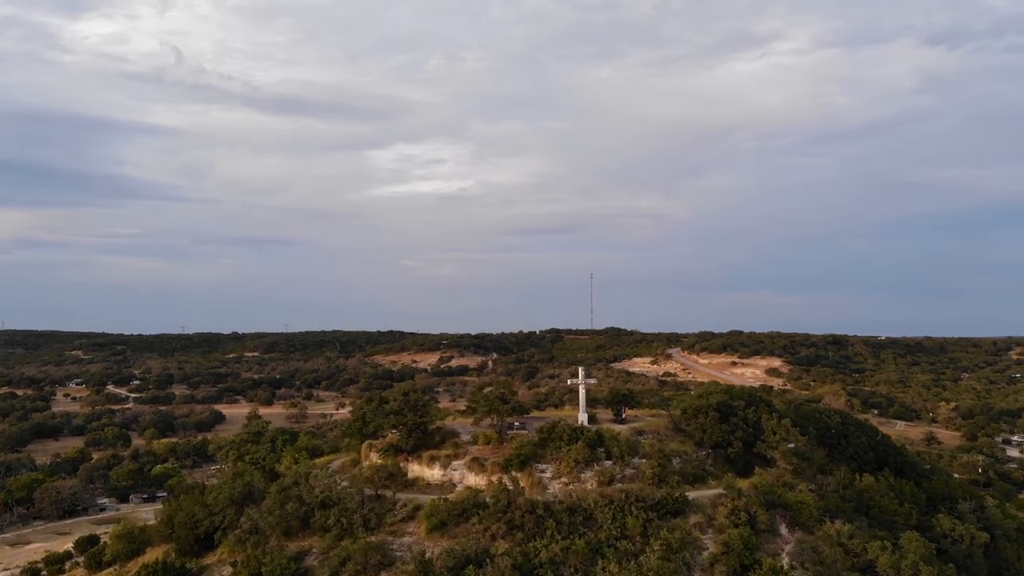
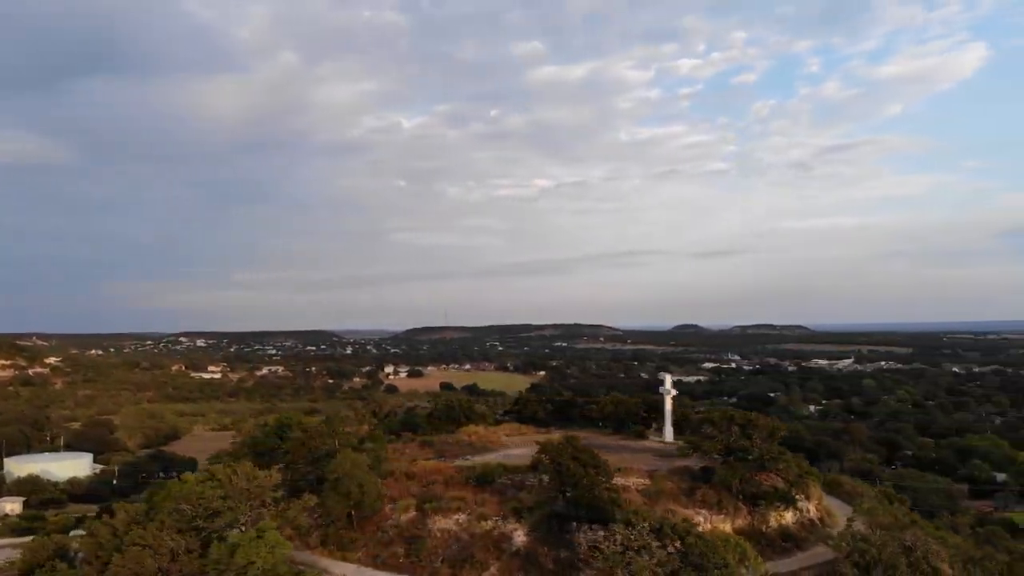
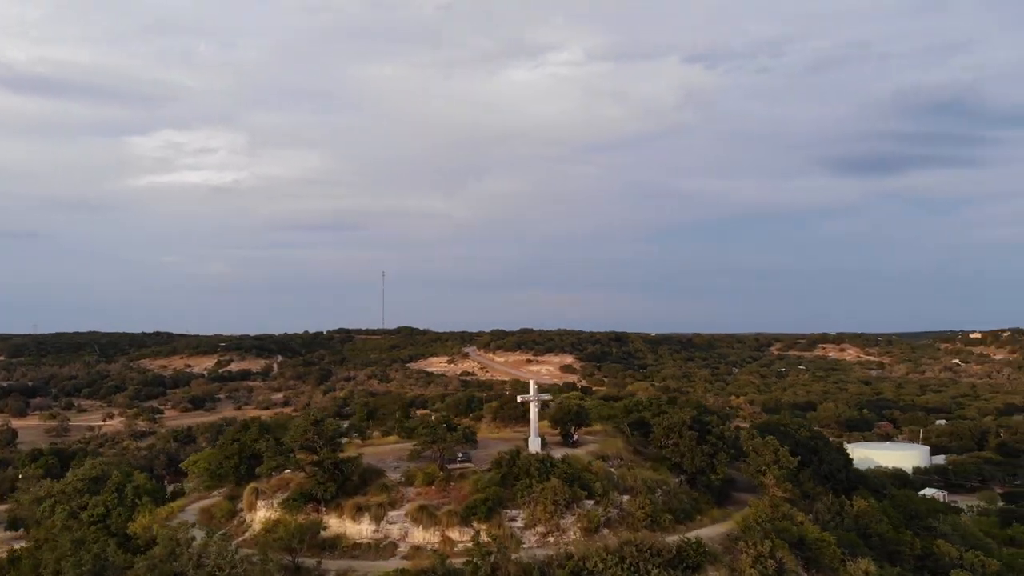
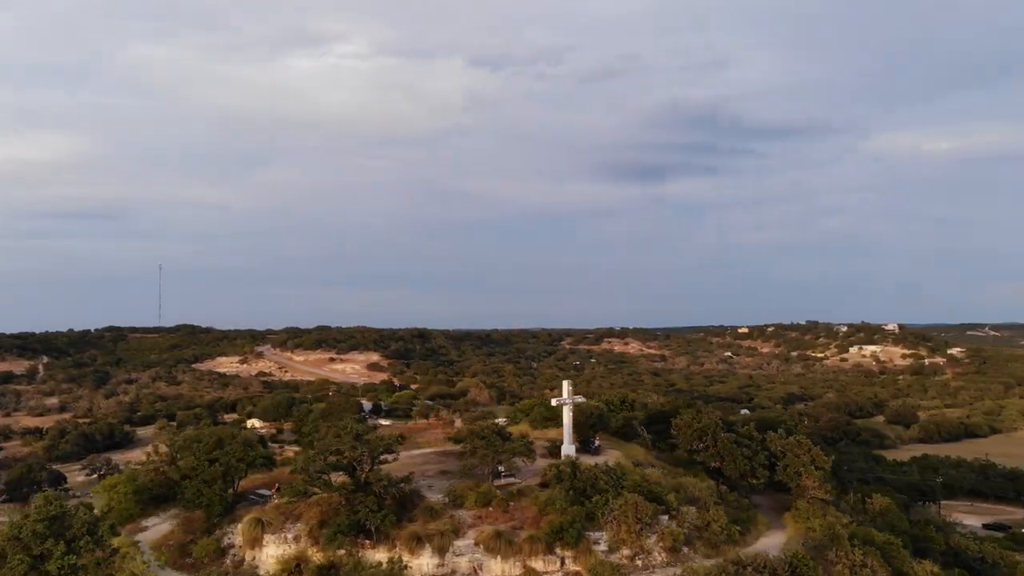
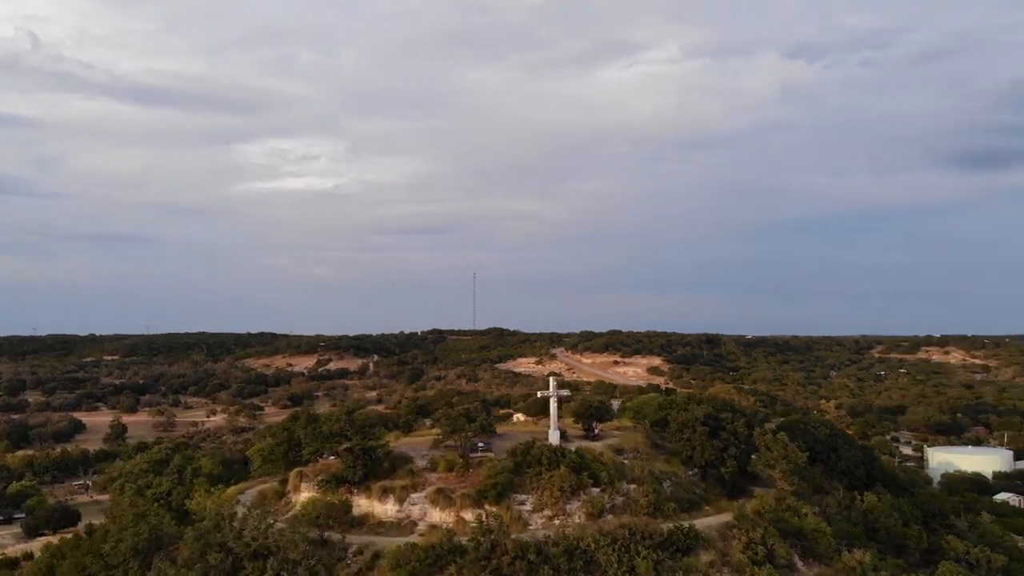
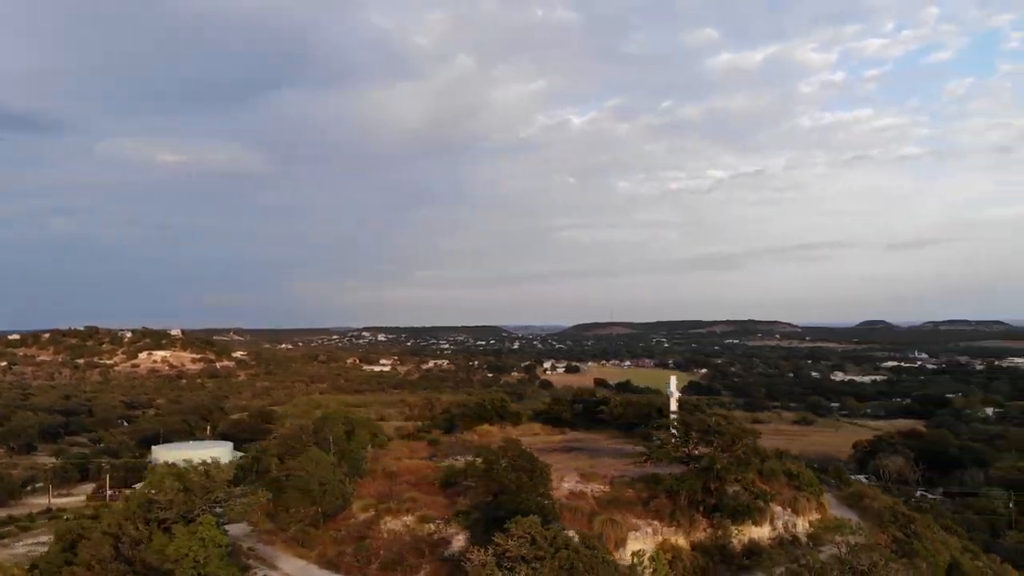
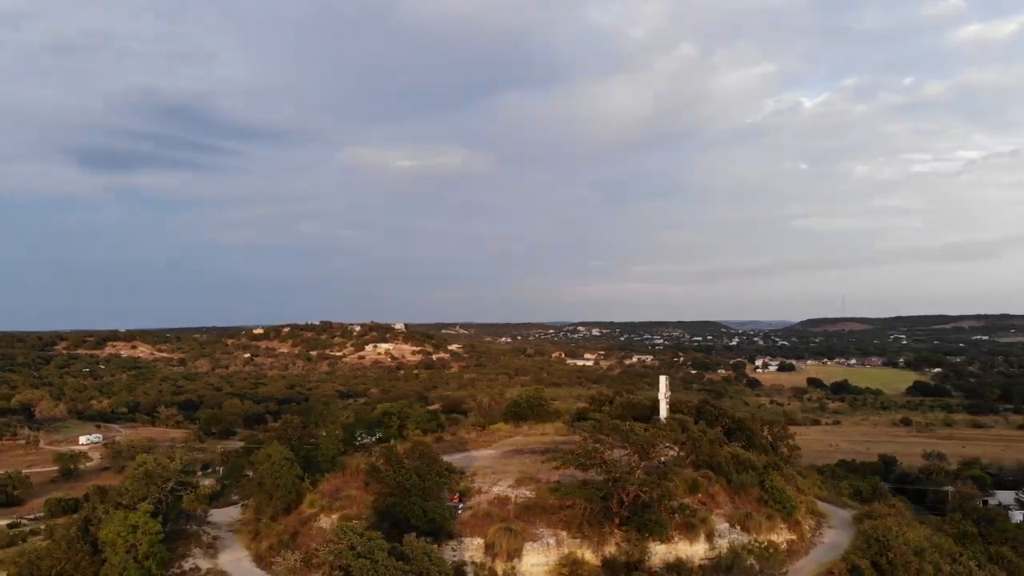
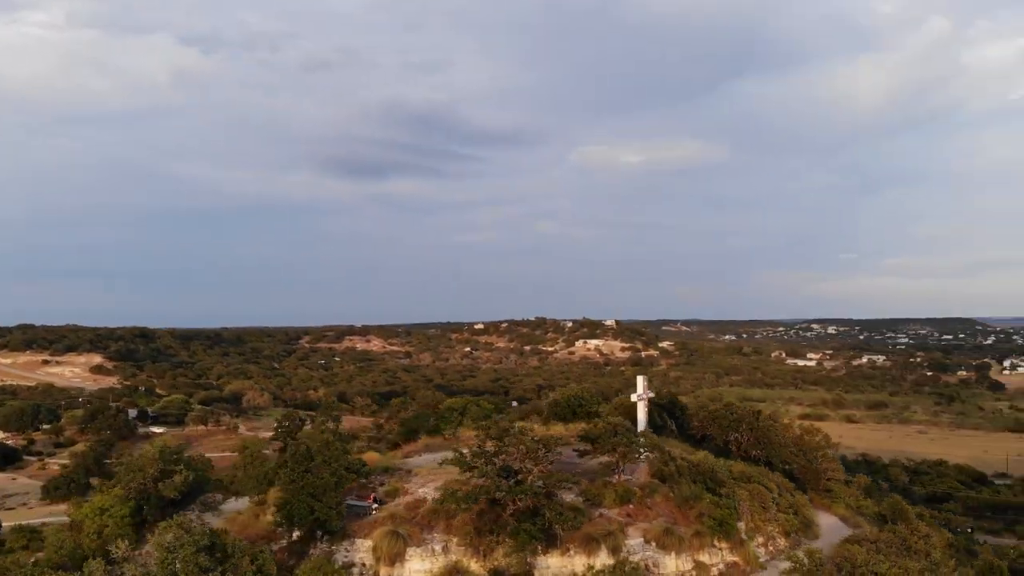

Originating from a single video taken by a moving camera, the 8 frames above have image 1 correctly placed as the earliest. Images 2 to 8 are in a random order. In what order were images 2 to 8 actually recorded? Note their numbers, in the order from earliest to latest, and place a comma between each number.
5, 3, 4, 8, 7, 6, 2
